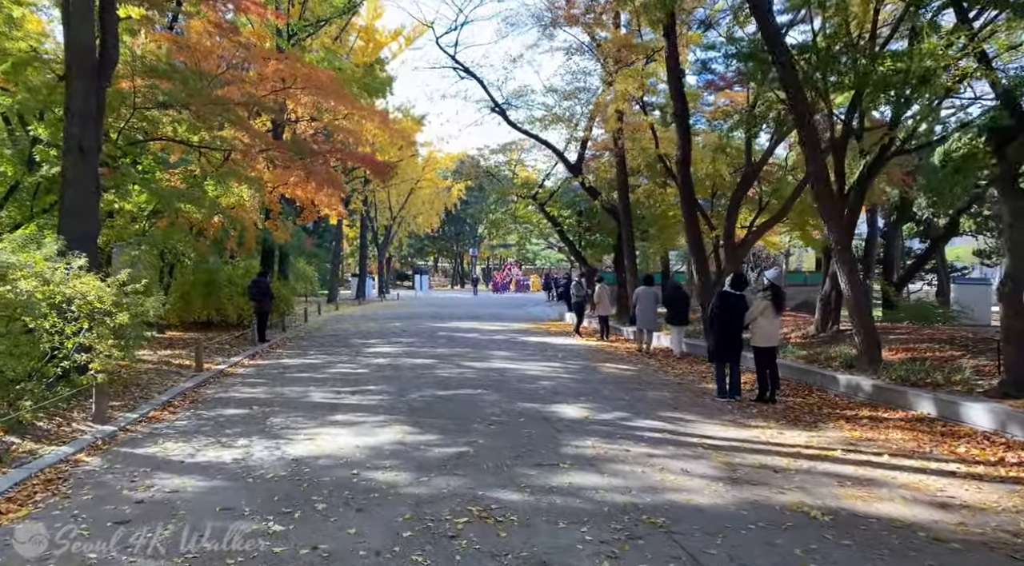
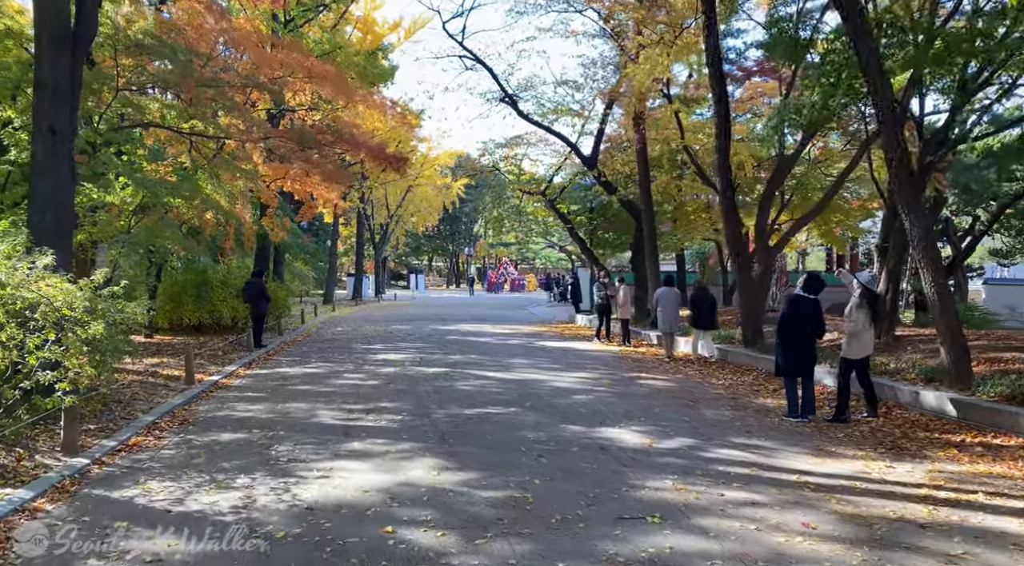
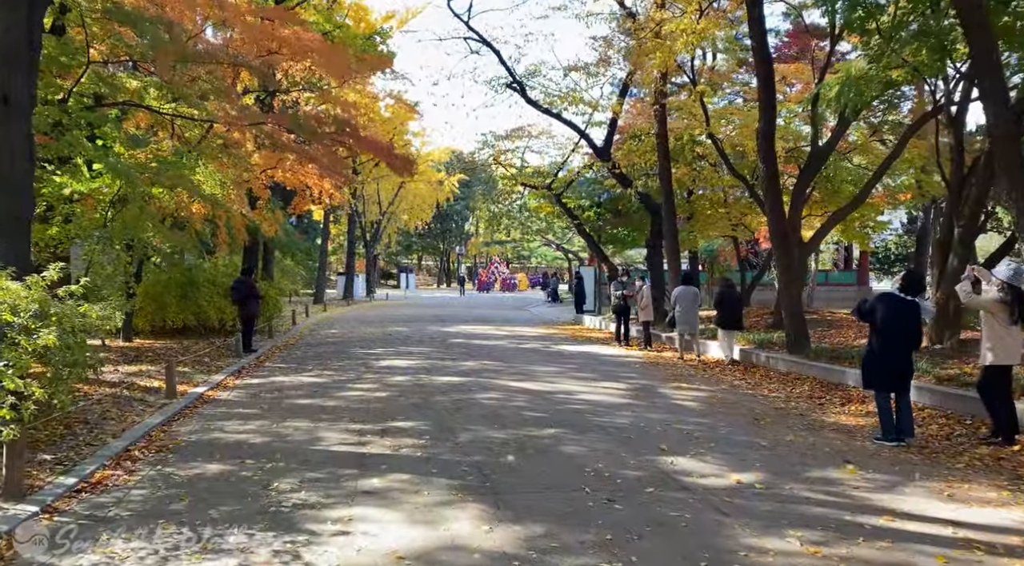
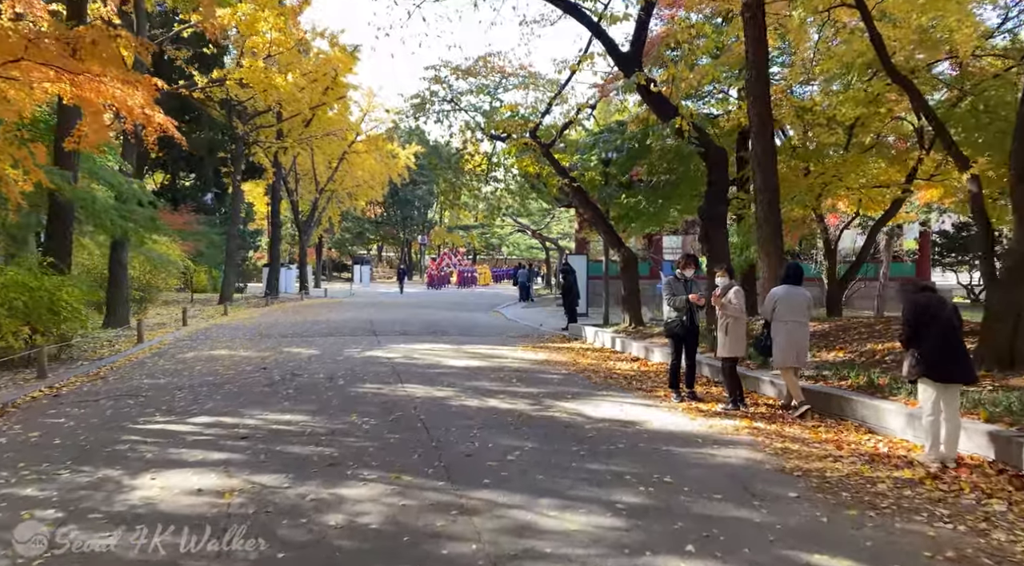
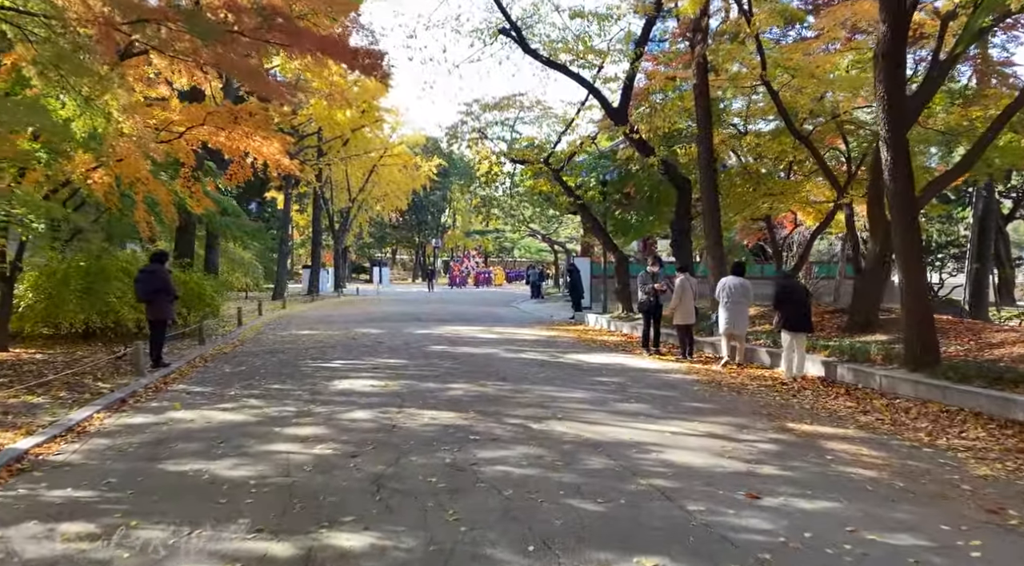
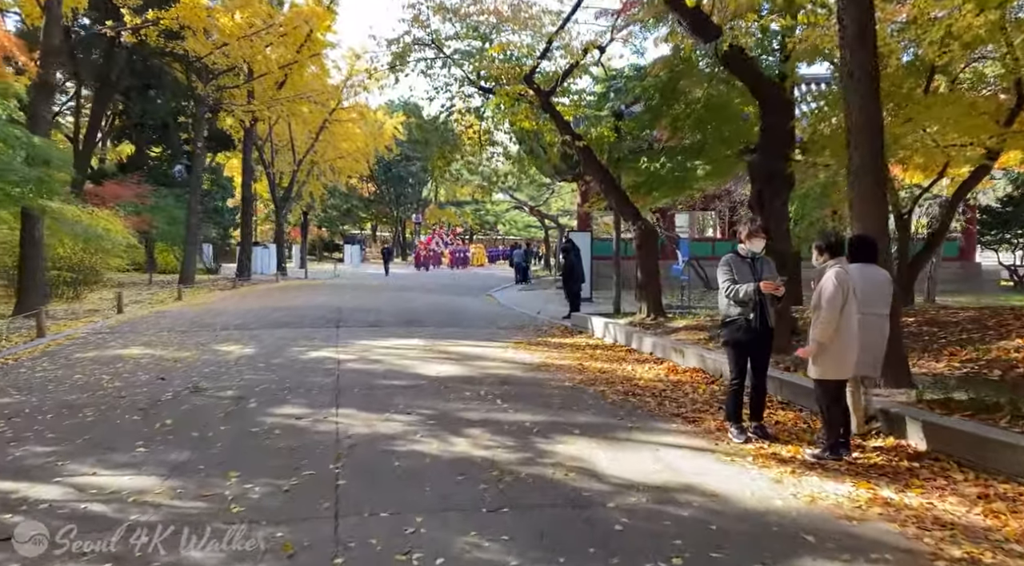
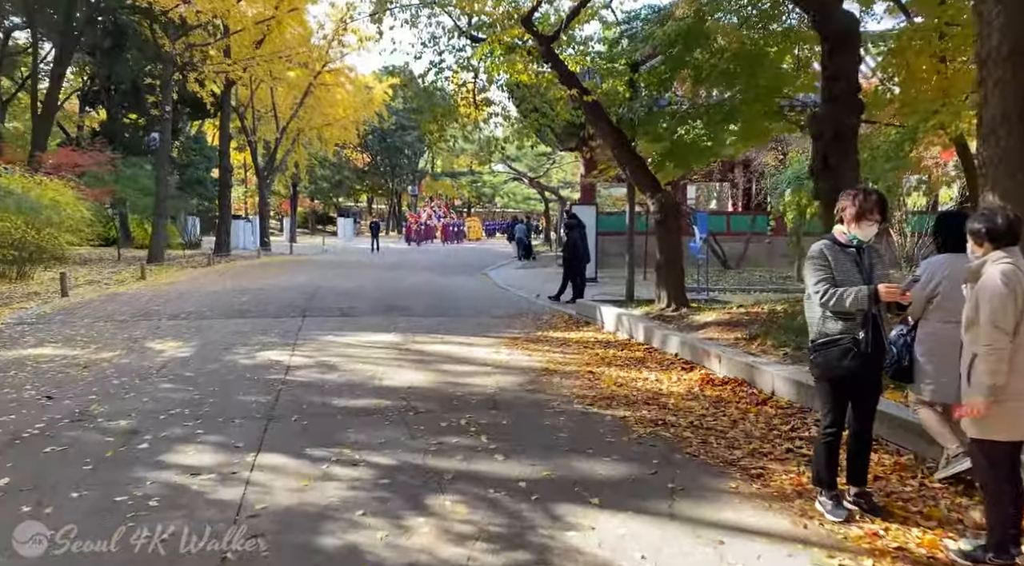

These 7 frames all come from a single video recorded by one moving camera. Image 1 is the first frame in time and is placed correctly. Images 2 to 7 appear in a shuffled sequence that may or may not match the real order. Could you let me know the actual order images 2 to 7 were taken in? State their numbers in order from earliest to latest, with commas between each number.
2, 3, 5, 4, 6, 7
